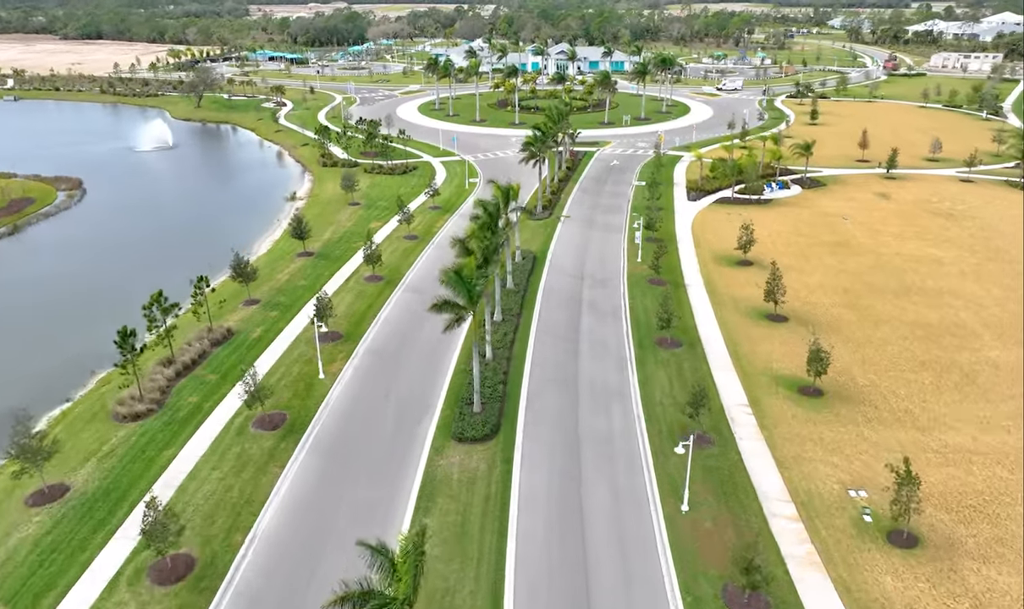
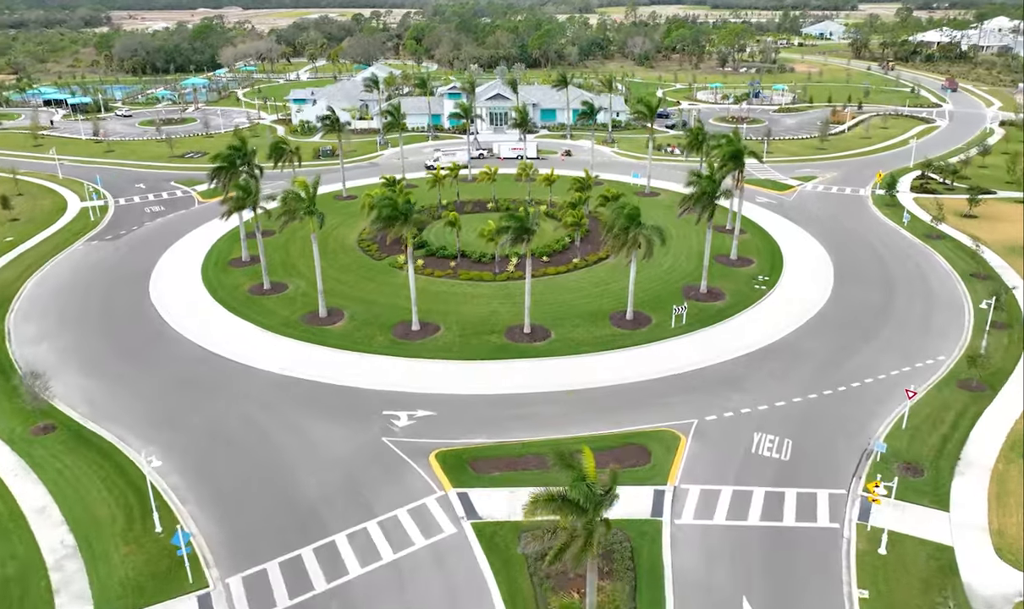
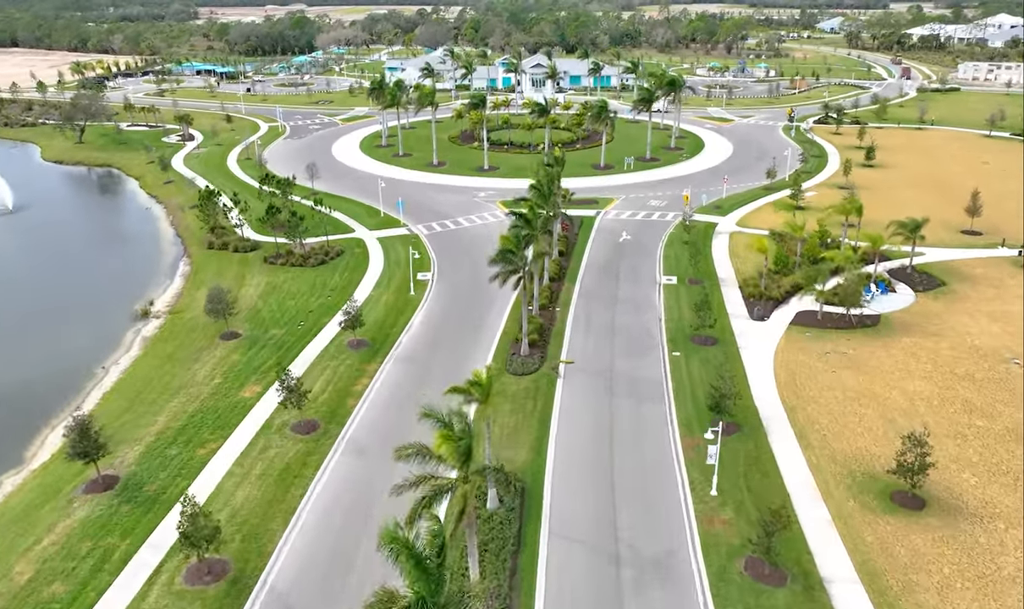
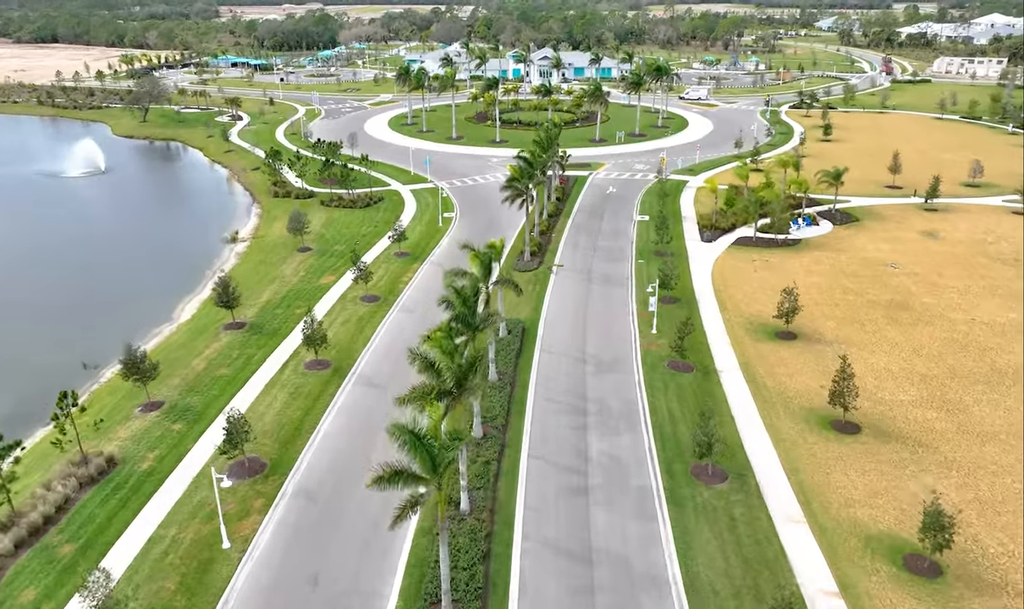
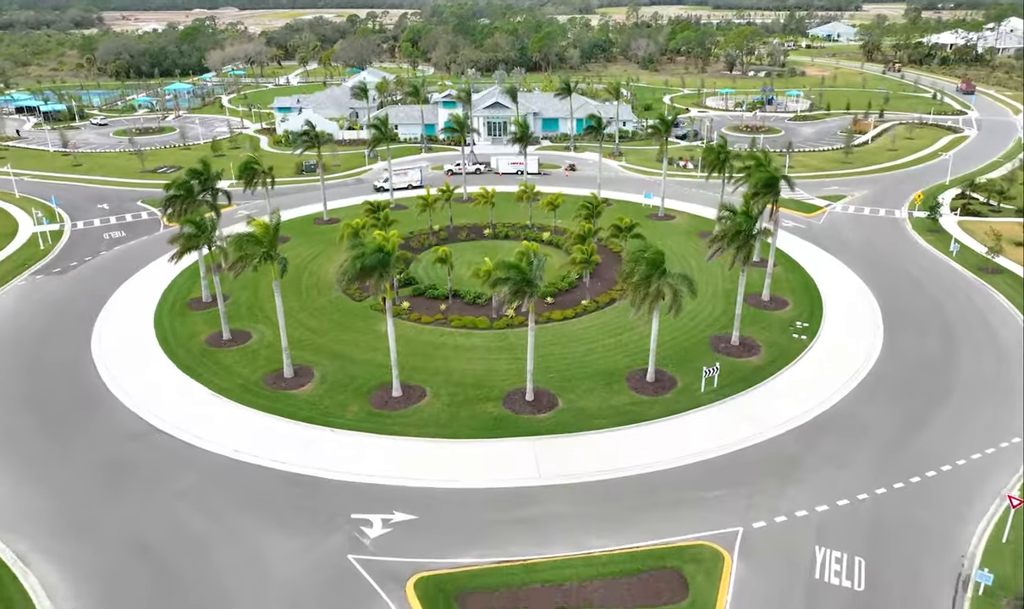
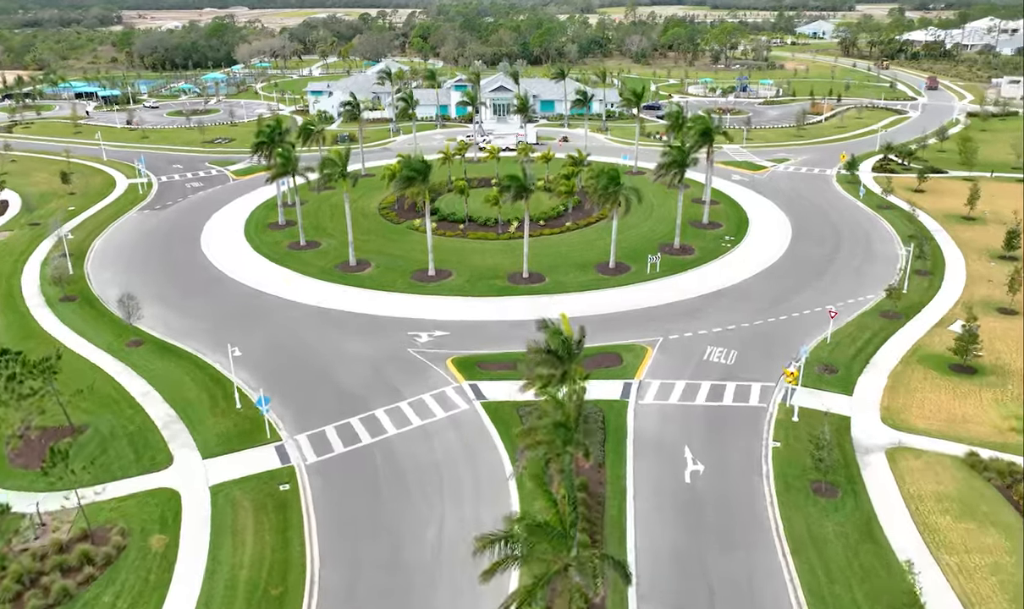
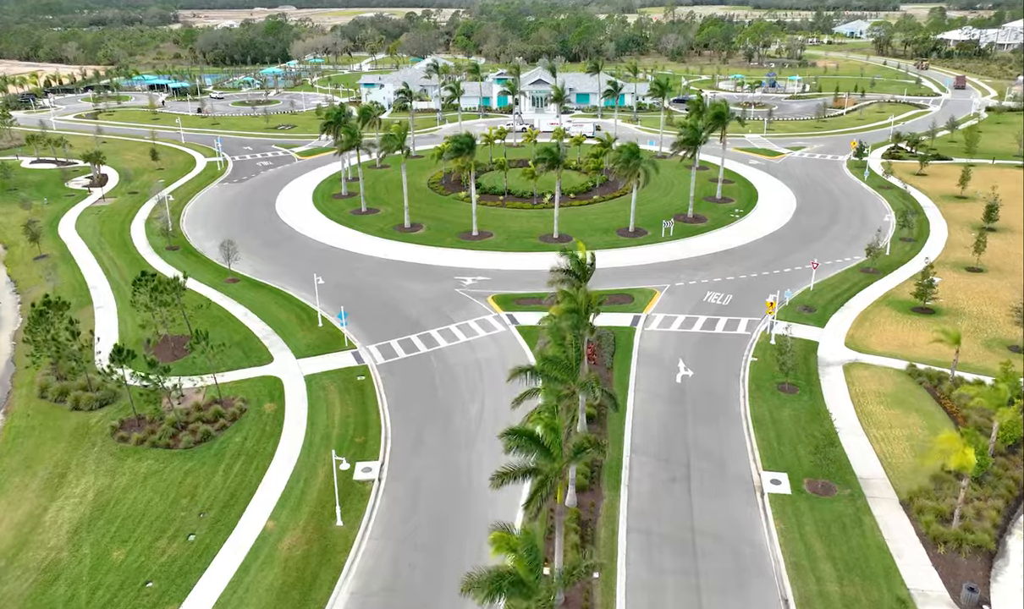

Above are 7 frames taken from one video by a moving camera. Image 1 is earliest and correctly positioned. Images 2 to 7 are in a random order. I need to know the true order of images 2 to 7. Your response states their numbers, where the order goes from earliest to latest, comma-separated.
4, 3, 7, 6, 2, 5
